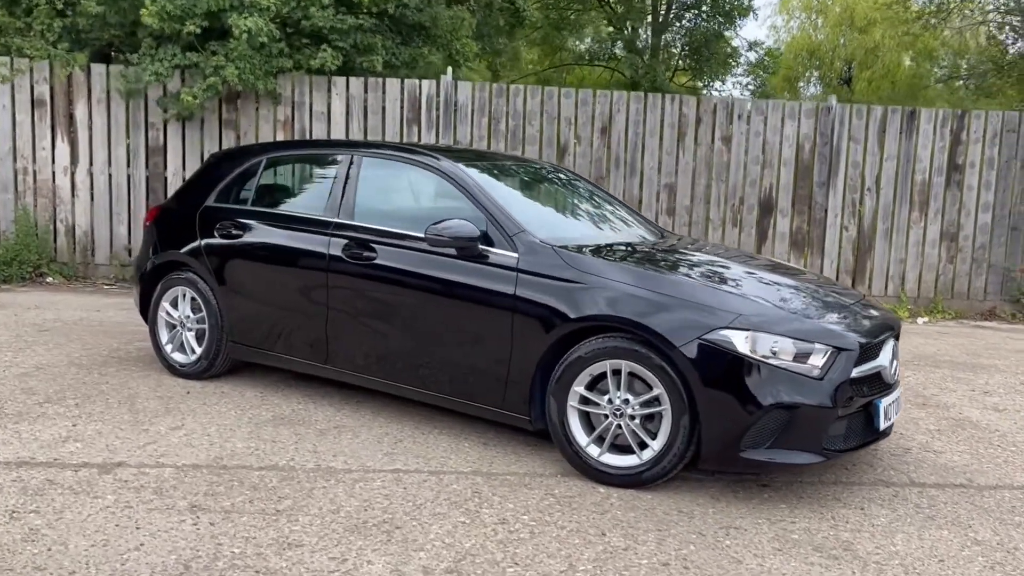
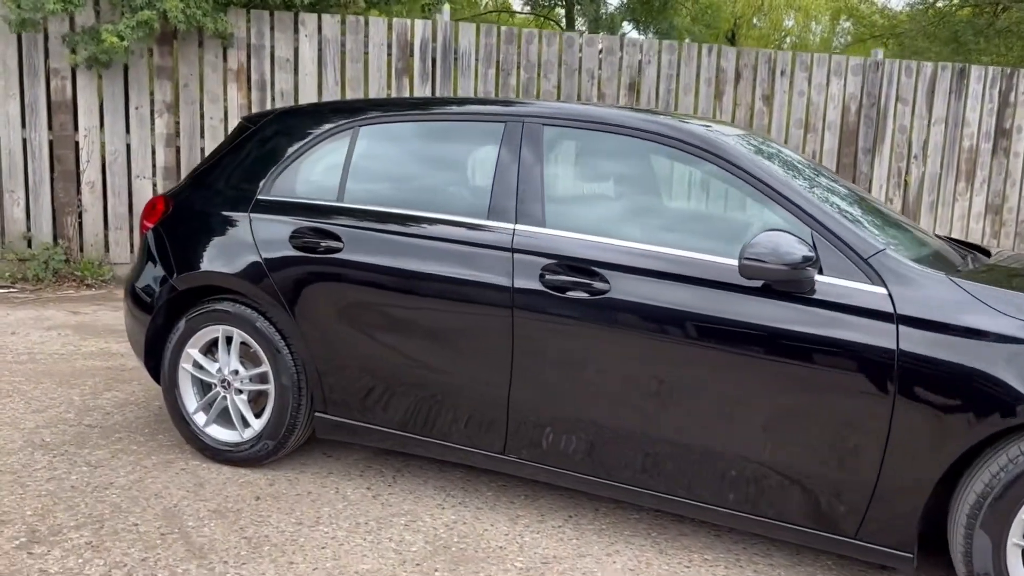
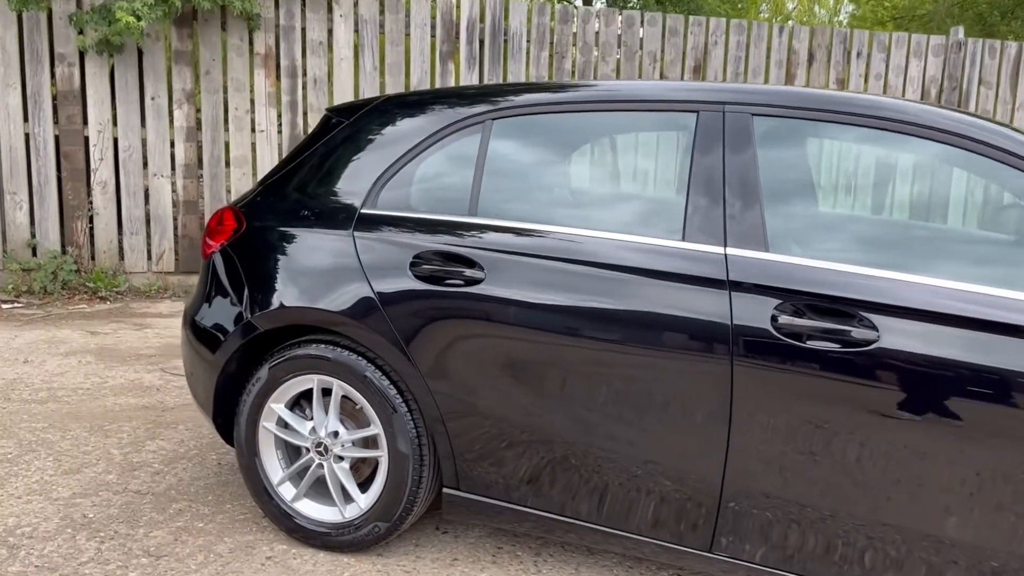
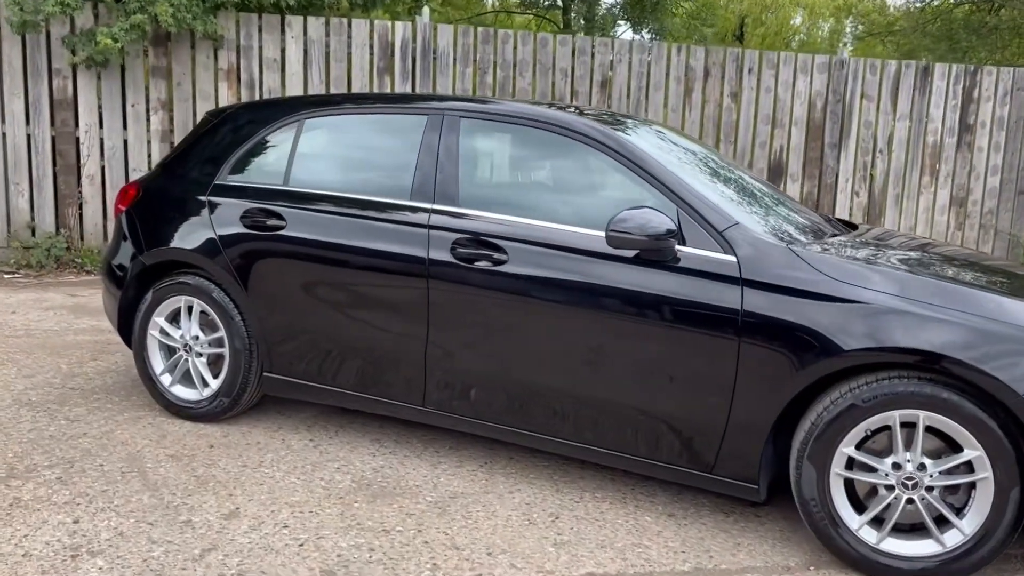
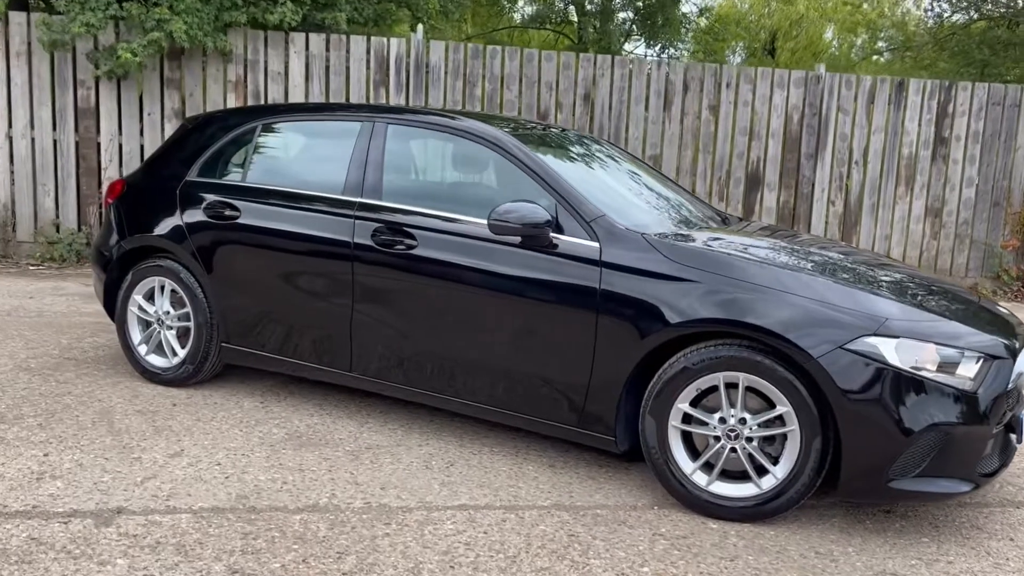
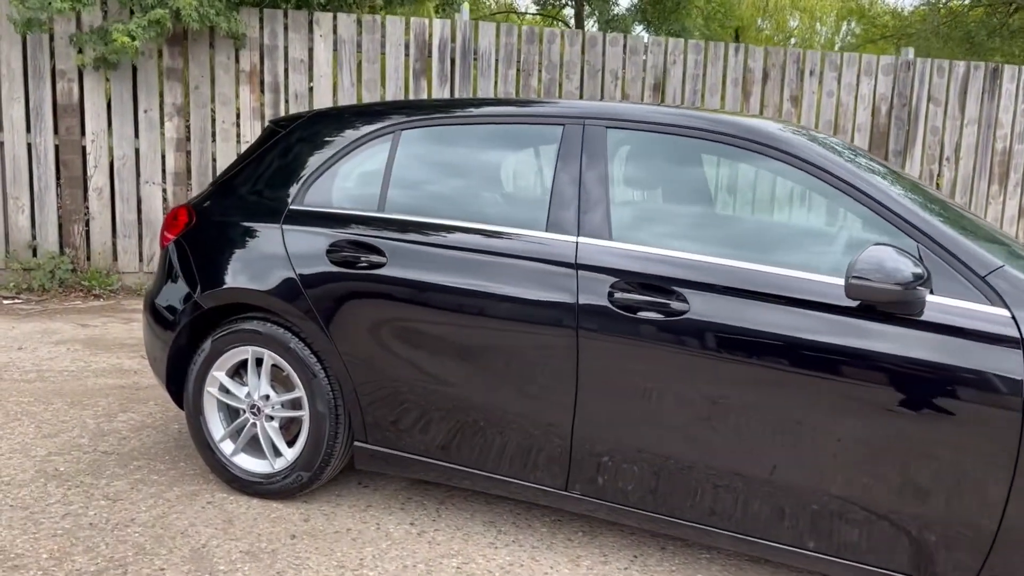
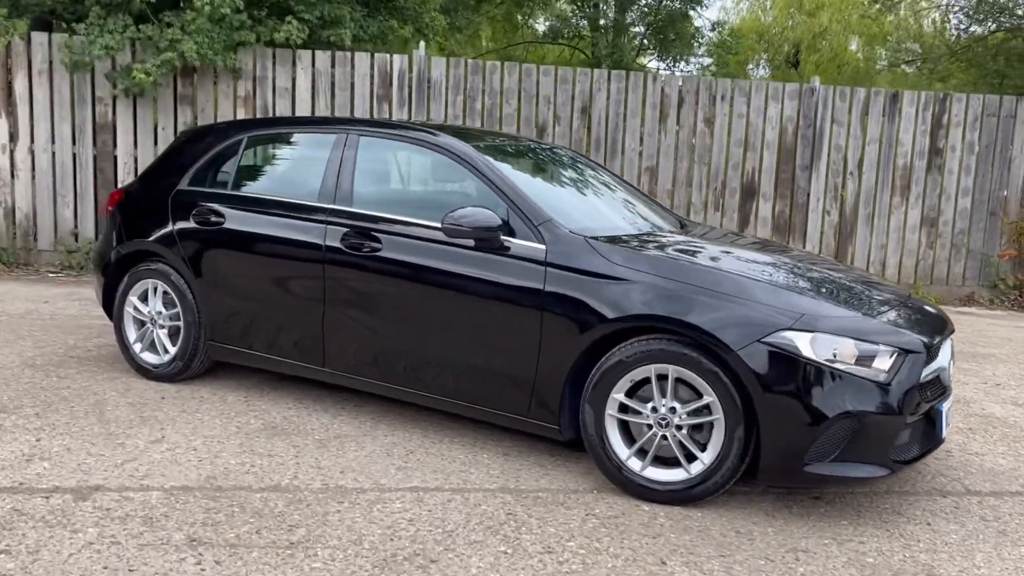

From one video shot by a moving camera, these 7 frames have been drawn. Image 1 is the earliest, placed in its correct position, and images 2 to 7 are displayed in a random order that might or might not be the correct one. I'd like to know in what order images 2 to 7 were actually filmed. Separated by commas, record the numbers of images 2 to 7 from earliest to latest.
7, 5, 4, 2, 6, 3
